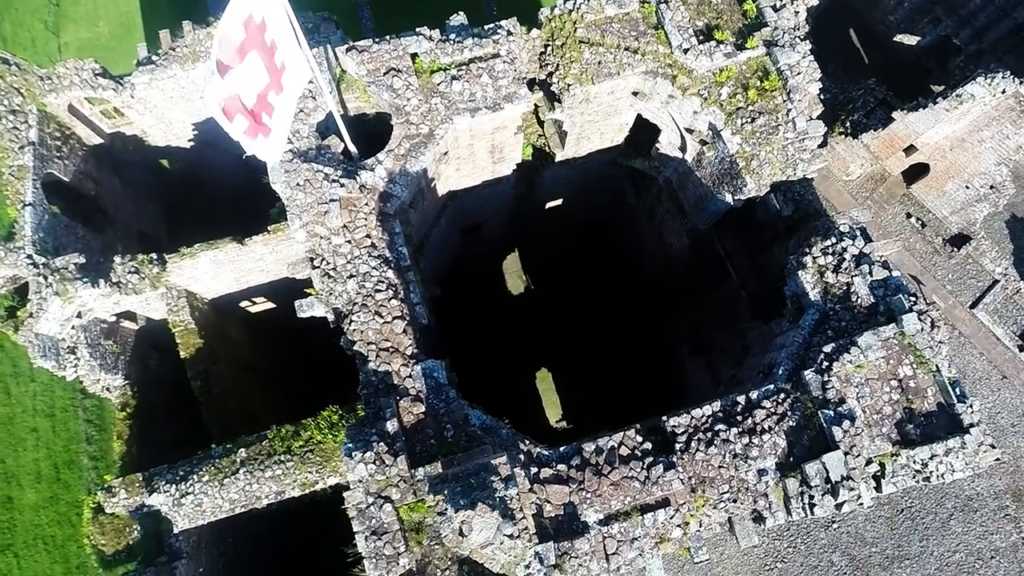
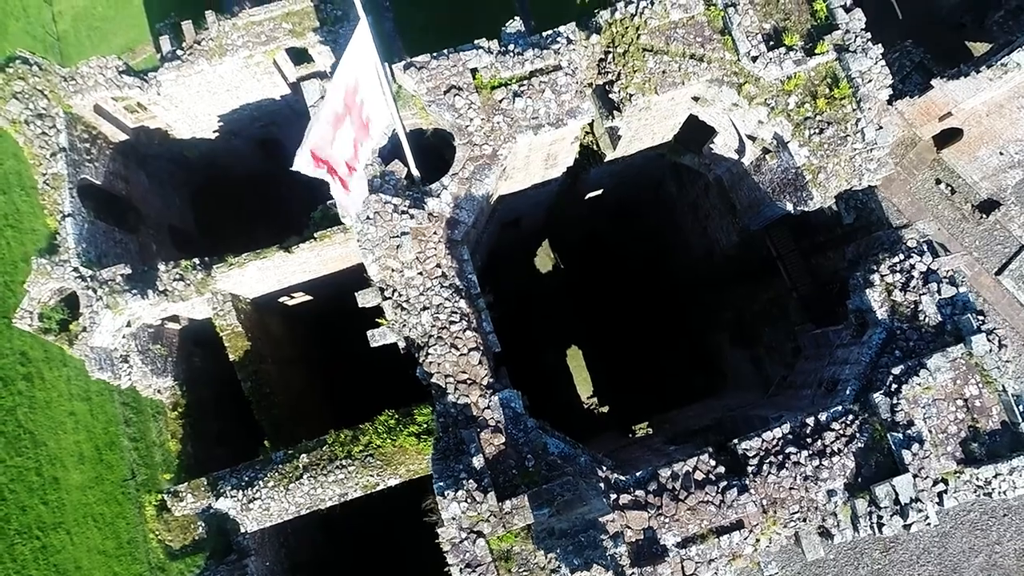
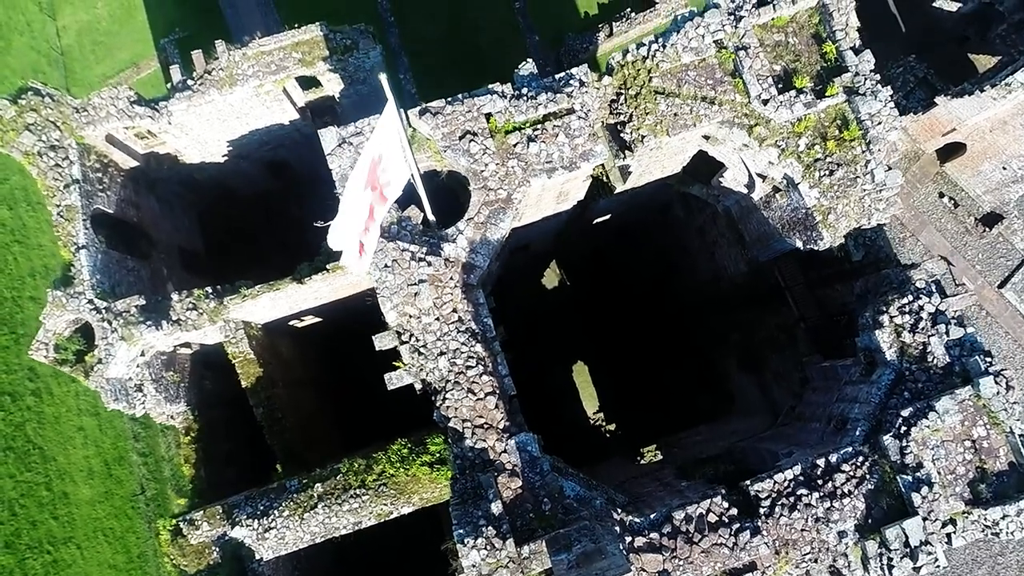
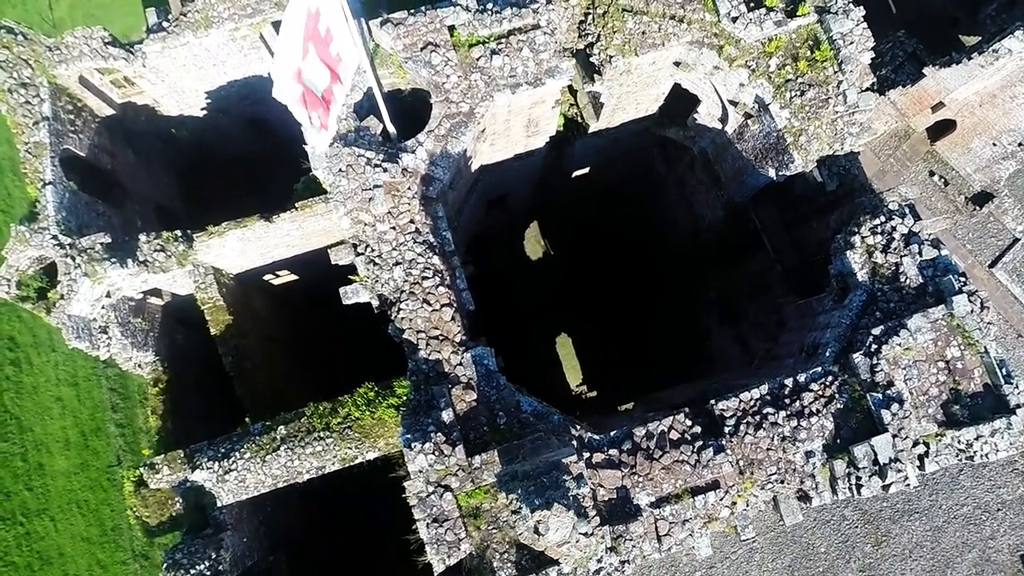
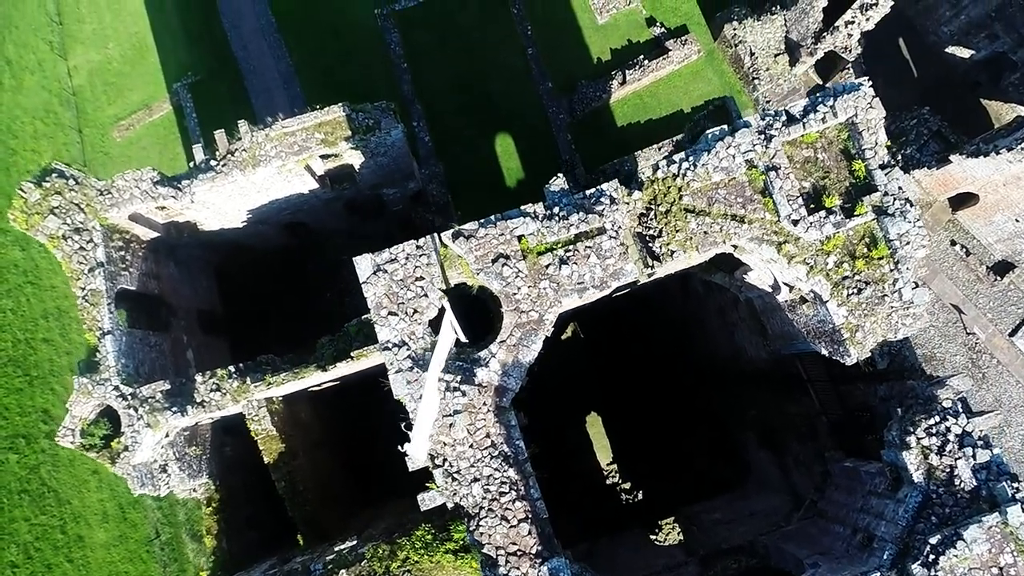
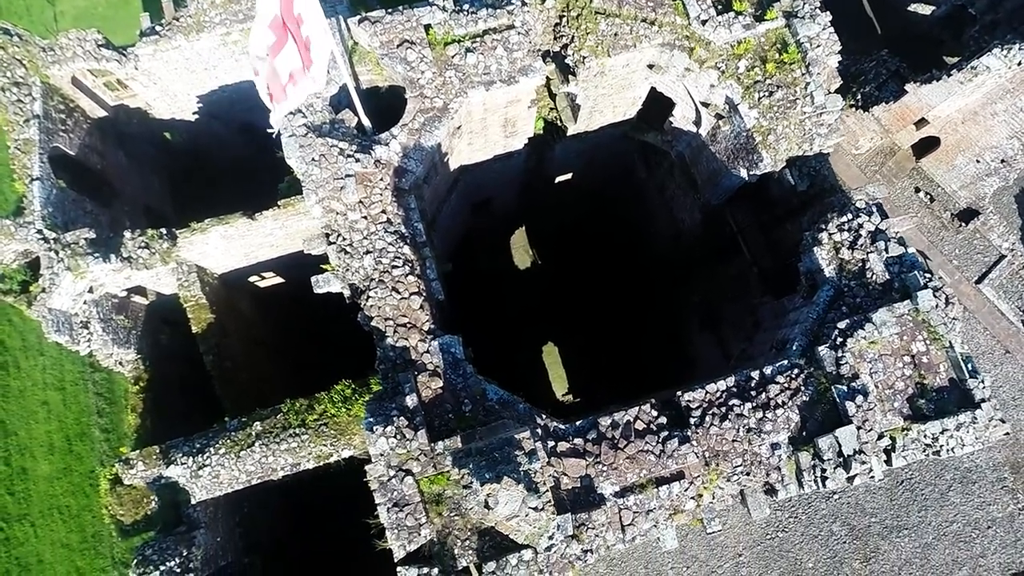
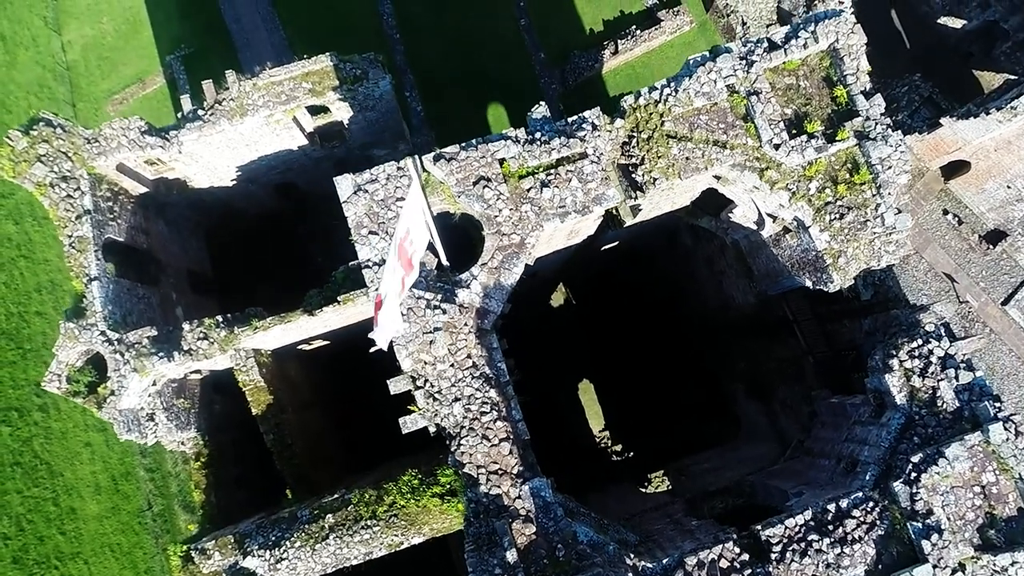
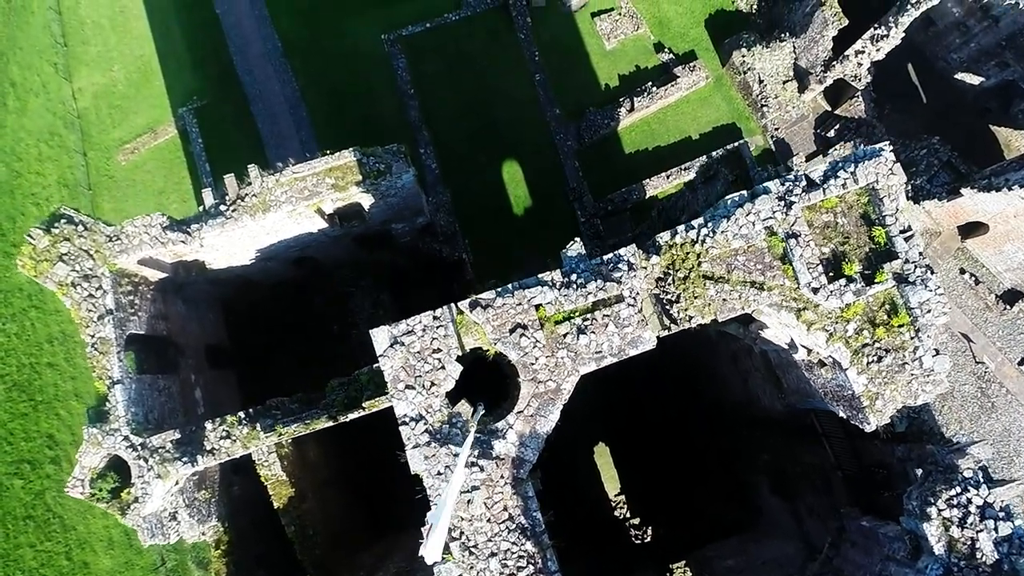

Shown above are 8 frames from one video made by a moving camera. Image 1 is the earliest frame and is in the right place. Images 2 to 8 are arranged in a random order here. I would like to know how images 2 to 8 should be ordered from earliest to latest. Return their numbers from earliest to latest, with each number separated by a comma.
6, 4, 2, 3, 7, 5, 8
